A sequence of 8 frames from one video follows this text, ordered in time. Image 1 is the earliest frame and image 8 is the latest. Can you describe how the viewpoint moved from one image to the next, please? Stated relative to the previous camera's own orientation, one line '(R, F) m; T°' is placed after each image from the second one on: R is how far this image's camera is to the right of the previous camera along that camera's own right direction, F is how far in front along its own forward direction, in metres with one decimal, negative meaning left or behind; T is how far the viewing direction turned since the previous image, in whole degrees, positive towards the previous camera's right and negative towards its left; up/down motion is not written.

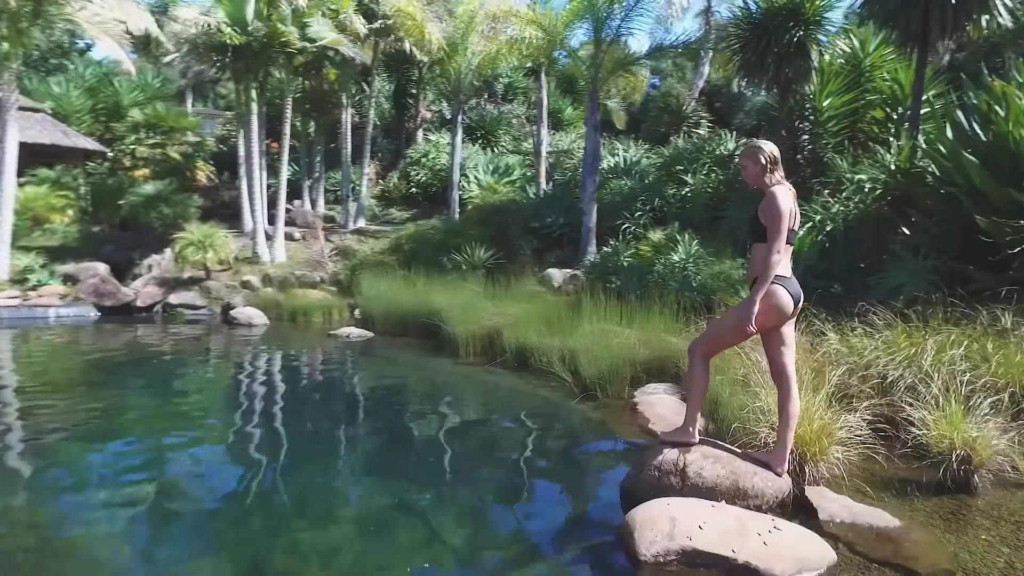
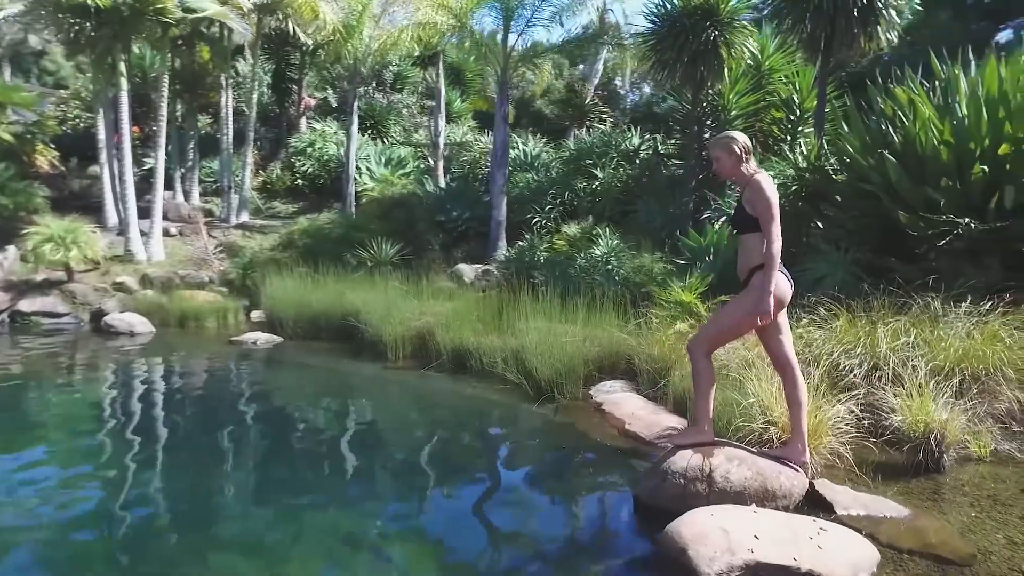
(-0.8, +0.5) m; +12°
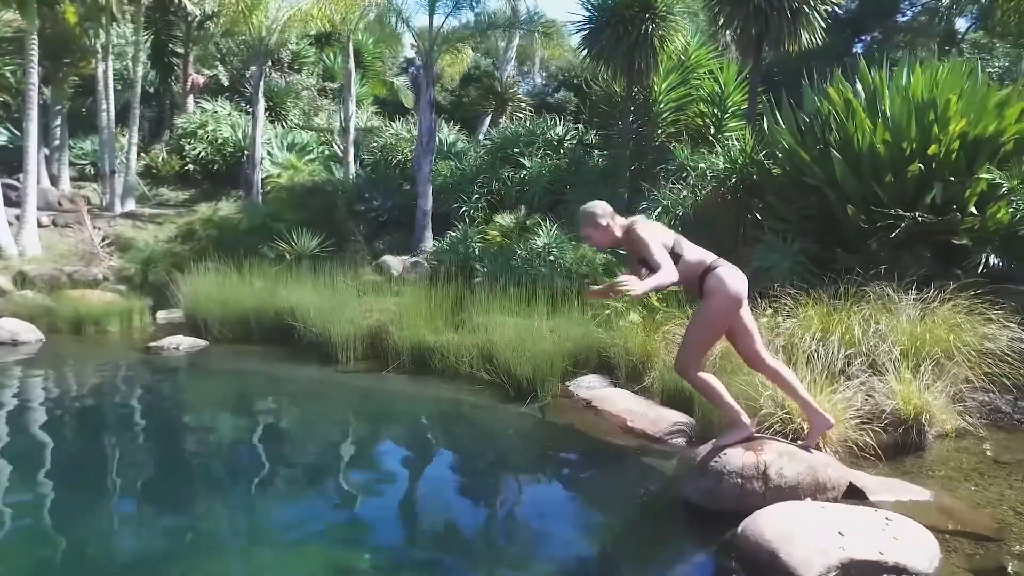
(-1.0, +0.4) m; +11°
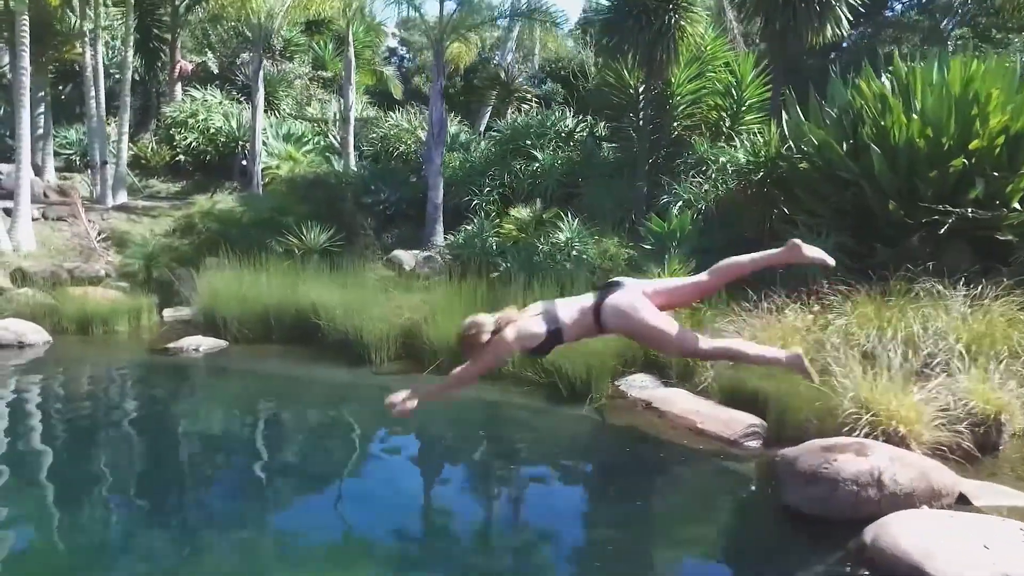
(-0.7, +0.2) m; +3°
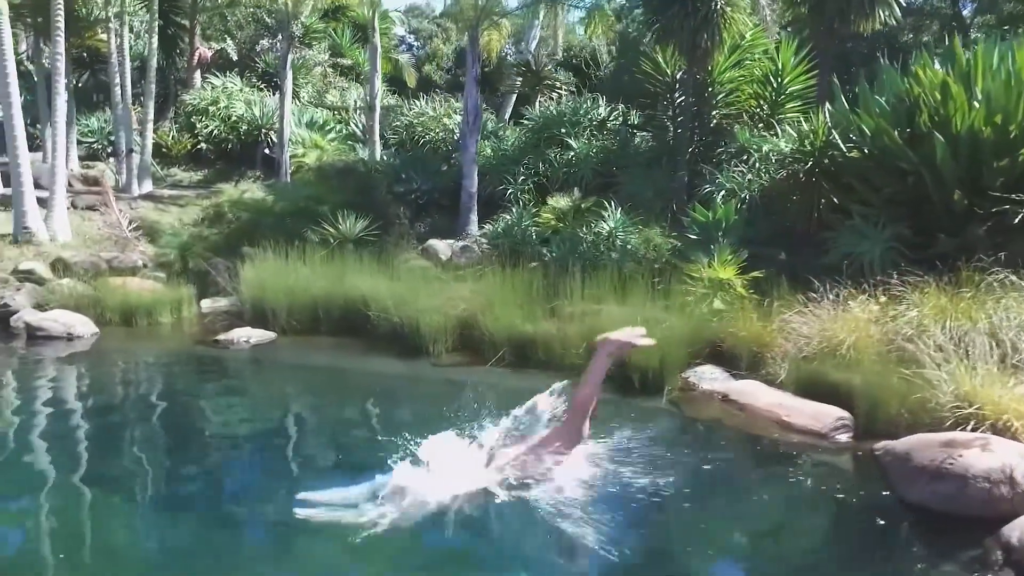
(-0.7, +0.1) m; 0°
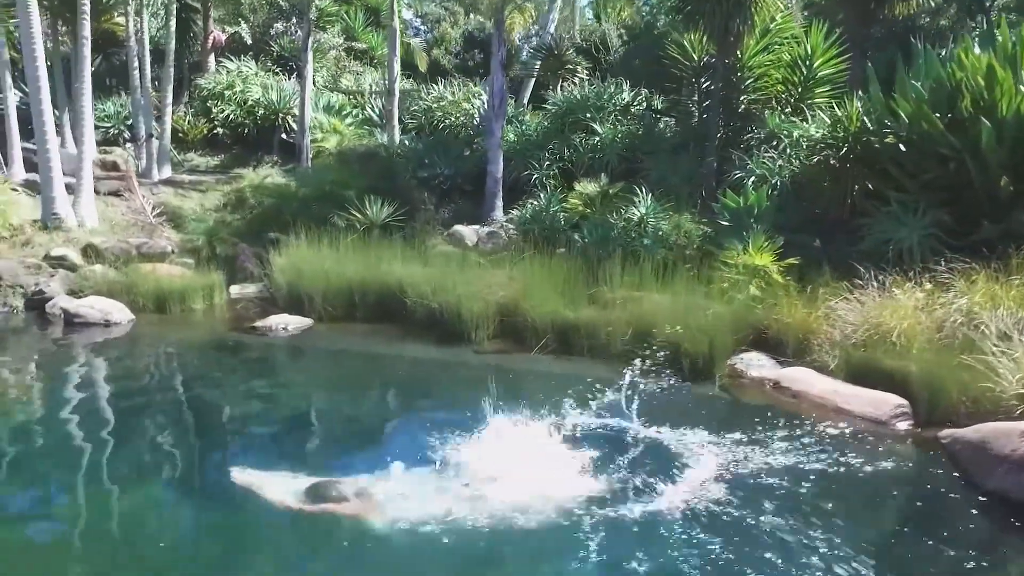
(-0.5, +0.1) m; 0°
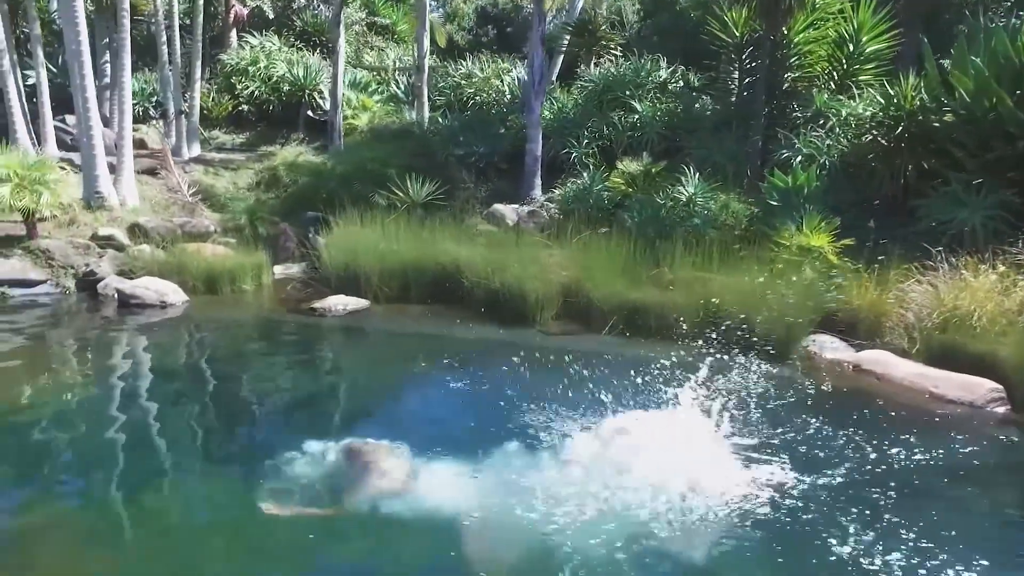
(-0.7, +0.1) m; 0°
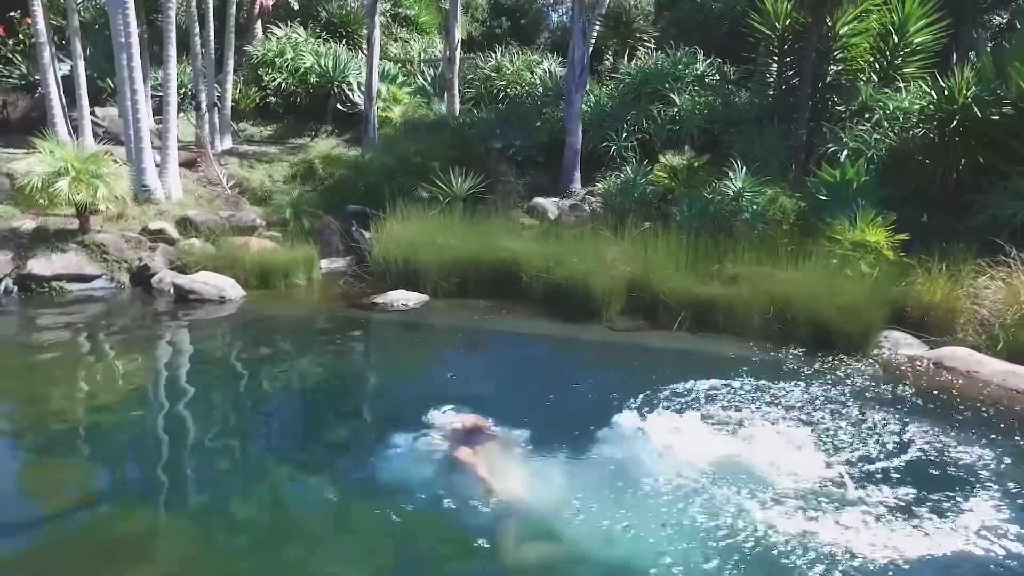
(-0.7, +0.1) m; 0°
